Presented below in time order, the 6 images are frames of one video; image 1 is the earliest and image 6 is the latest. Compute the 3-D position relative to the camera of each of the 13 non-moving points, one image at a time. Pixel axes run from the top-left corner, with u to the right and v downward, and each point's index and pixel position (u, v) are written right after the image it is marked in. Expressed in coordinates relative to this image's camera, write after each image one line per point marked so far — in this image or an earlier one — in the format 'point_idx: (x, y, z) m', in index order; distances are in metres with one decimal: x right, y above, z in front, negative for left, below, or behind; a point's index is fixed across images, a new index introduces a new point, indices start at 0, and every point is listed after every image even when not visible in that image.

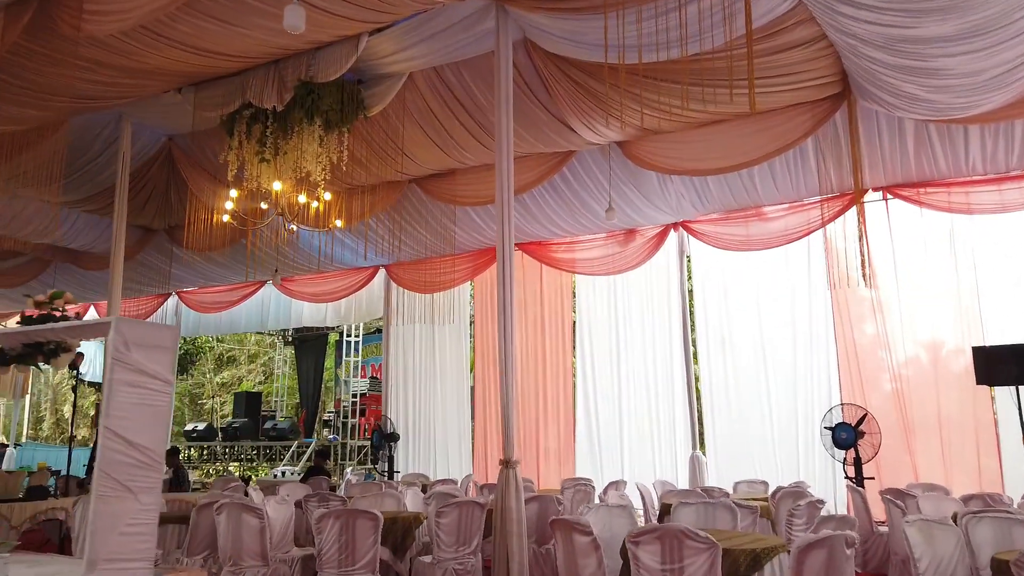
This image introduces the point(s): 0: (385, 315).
0: (-1.7, -0.3, +10.4) m
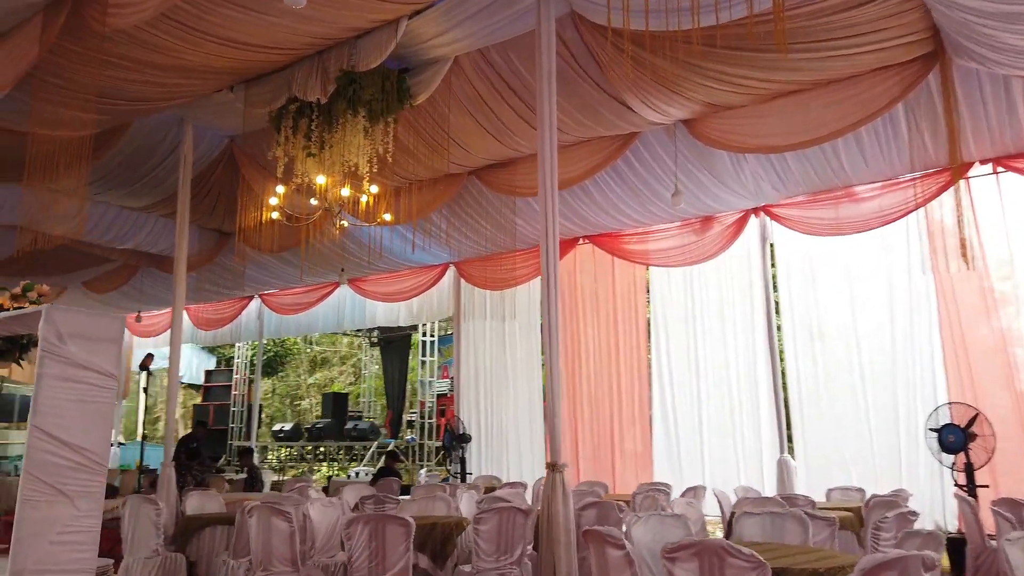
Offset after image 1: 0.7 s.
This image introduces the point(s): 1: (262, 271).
0: (-0.7, -0.3, +10.2) m
1: (-3.4, +0.2, +10.7) m
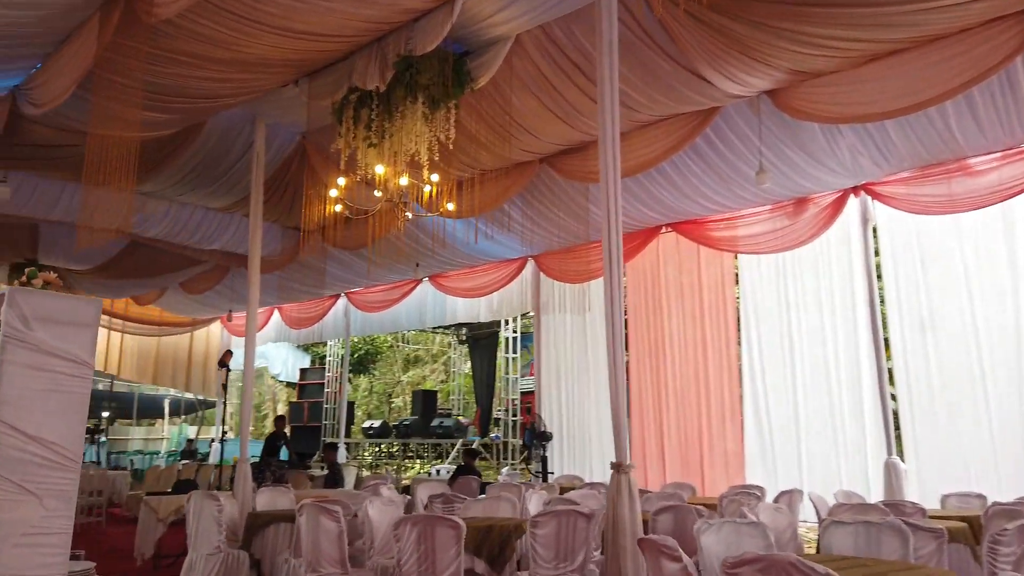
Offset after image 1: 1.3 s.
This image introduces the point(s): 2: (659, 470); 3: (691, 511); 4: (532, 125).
0: (+0.3, -0.2, +9.9) m
1: (-2.3, +0.2, +10.8) m
2: (+1.7, -2.1, +8.9) m
3: (+1.2, -1.4, +5.0) m
4: (+0.2, +1.4, +6.6) m
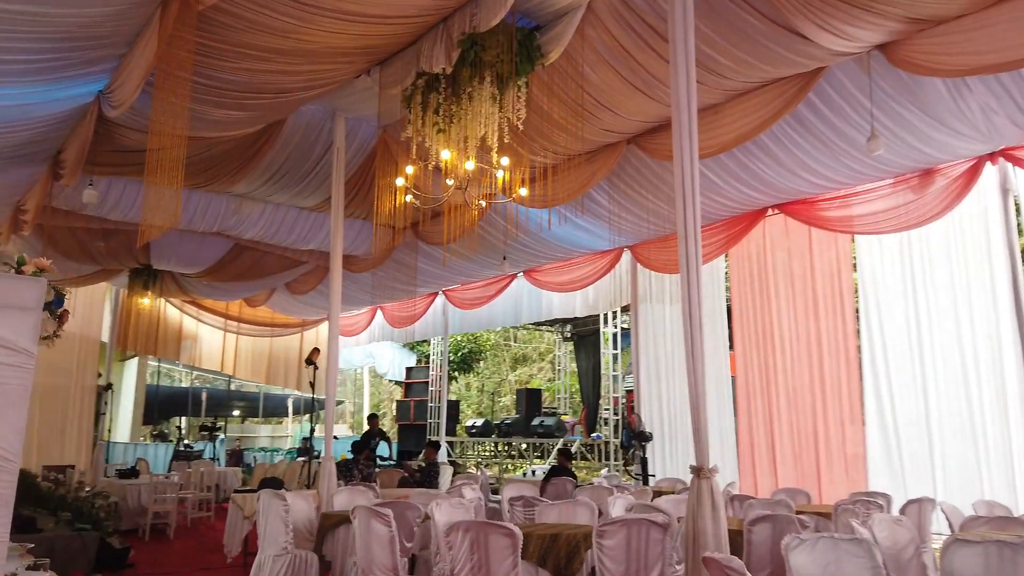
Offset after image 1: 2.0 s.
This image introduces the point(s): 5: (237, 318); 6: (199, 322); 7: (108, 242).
0: (+1.5, -0.1, +9.4) m
1: (-1.0, +0.3, +10.6) m
2: (+2.7, -1.9, +8.1) m
3: (+1.6, -1.3, +4.4) m
4: (+0.8, +1.5, +6.2) m
5: (-5.0, -0.6, +14.0) m
6: (-5.6, -0.6, +13.8) m
7: (-5.2, +0.6, +9.9) m
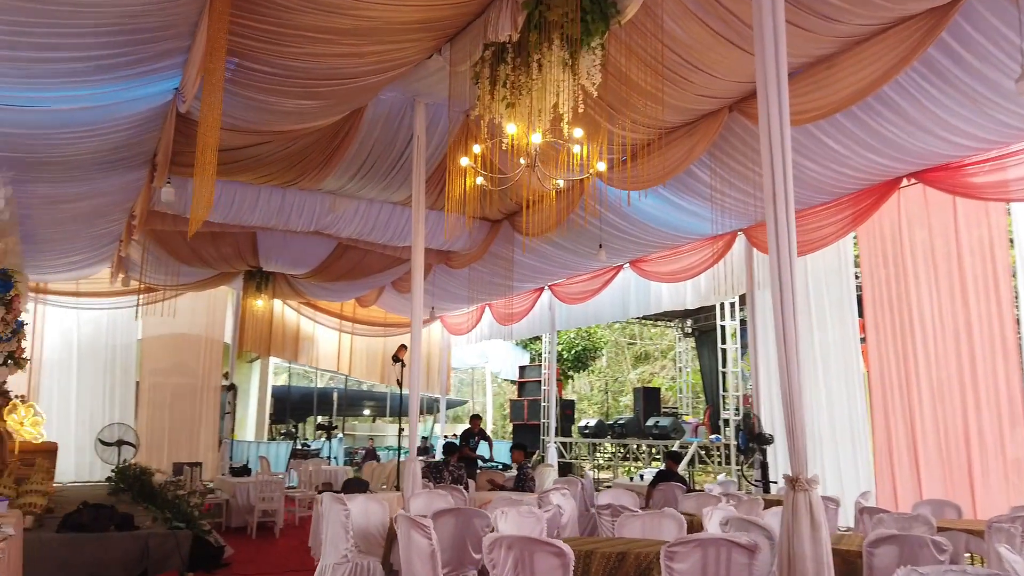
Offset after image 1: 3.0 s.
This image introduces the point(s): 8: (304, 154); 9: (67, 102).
0: (+2.6, 0.0, +8.5) m
1: (+0.4, +0.4, +10.2) m
2: (+3.7, -1.8, +7.1) m
3: (+1.9, -1.2, +3.6) m
4: (+1.4, +1.6, +5.5) m
5: (-3.0, -0.6, +14.2) m
6: (-3.6, -0.6, +14.1) m
7: (-3.9, +0.6, +10.2) m
8: (-2.0, +1.3, +7.4) m
9: (-3.2, +1.4, +5.6) m
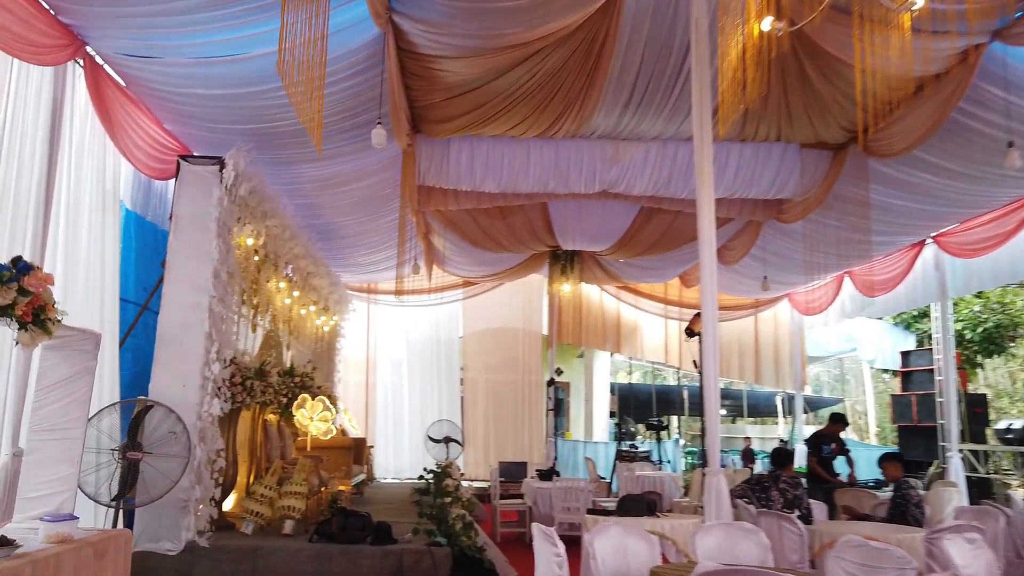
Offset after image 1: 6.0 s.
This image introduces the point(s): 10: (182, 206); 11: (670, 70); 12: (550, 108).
0: (+5.1, +0.7, +4.8) m
1: (+3.8, +0.9, +7.3) m
2: (+5.5, -1.1, +3.0) m
3: (+2.3, -0.7, +0.7) m
4: (+2.5, +2.1, +2.7) m
5: (+2.7, -0.2, +12.4) m
6: (+2.1, -0.4, +12.5) m
7: (0.0, +0.8, +9.2) m
8: (+0.4, +1.6, +5.9) m
9: (-1.5, +1.5, +4.8) m
10: (-2.4, +0.6, +5.5) m
11: (+1.2, +1.7, +5.9) m
12: (+0.3, +1.4, +6.2) m
